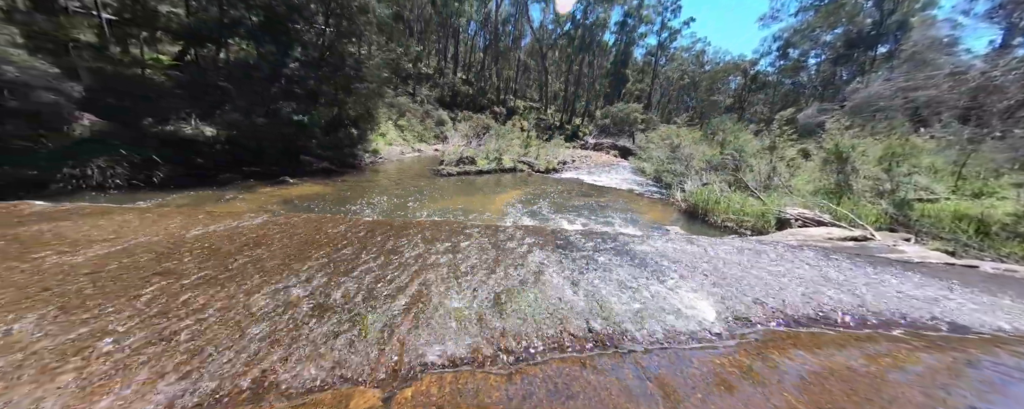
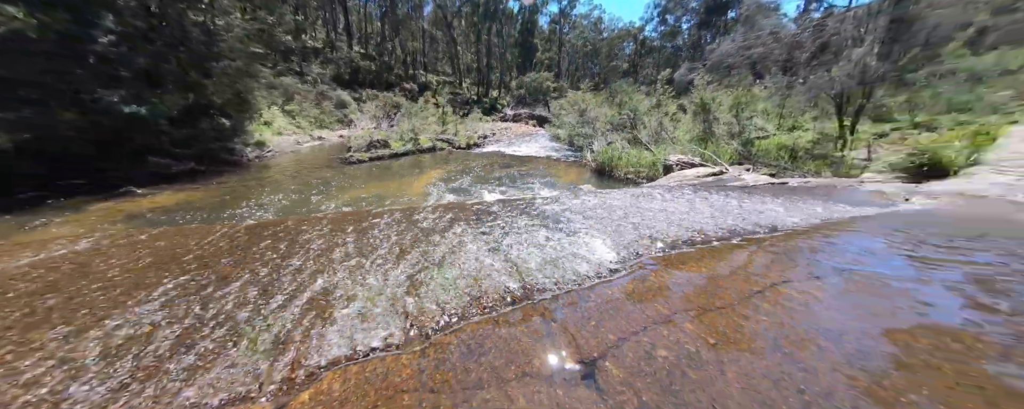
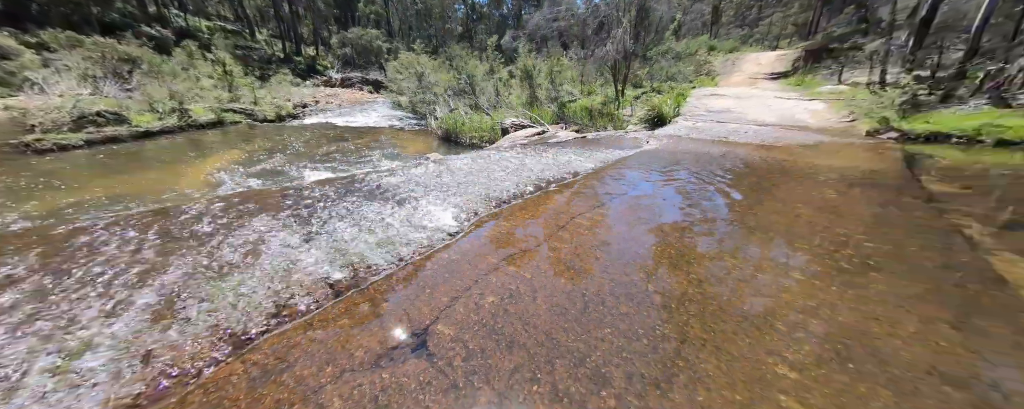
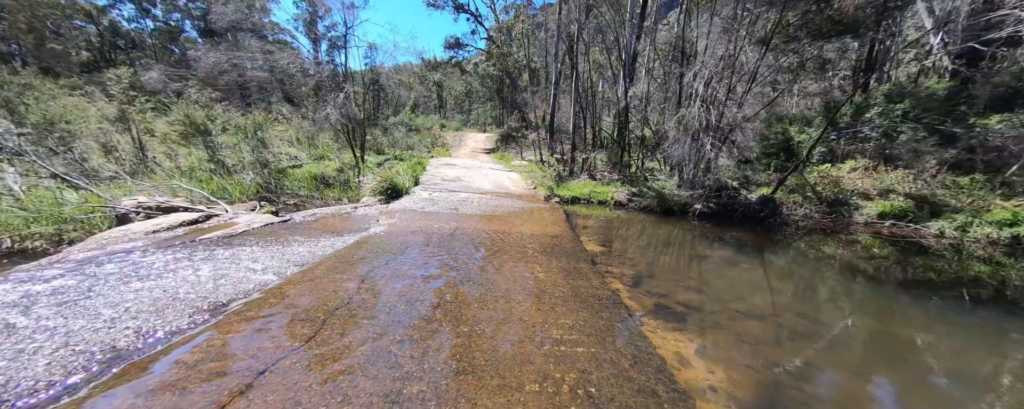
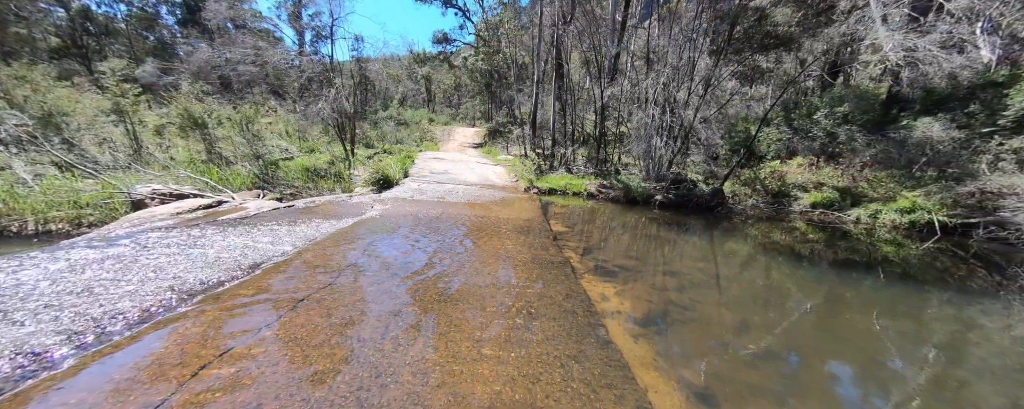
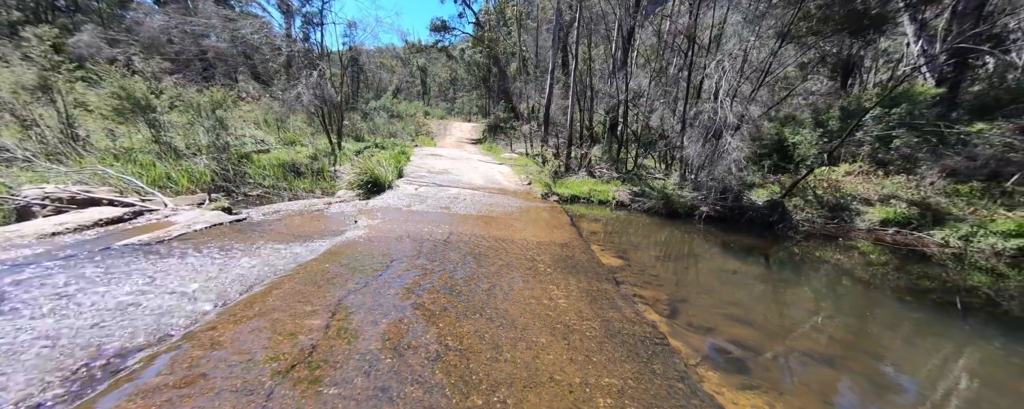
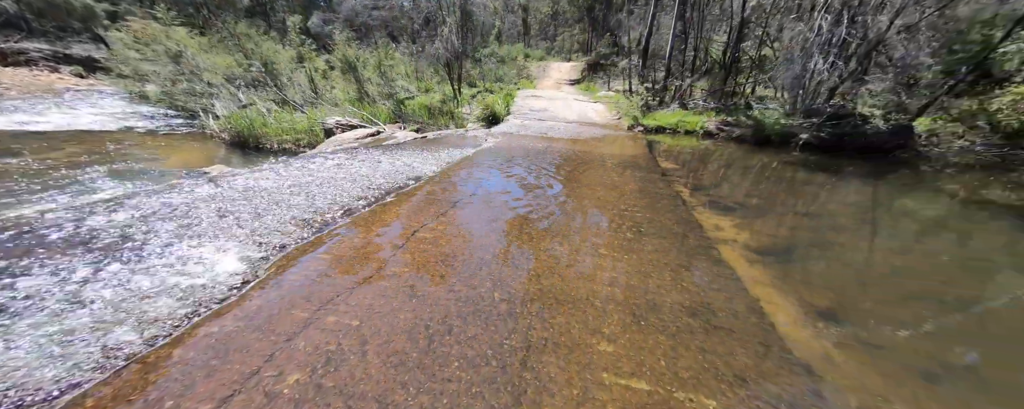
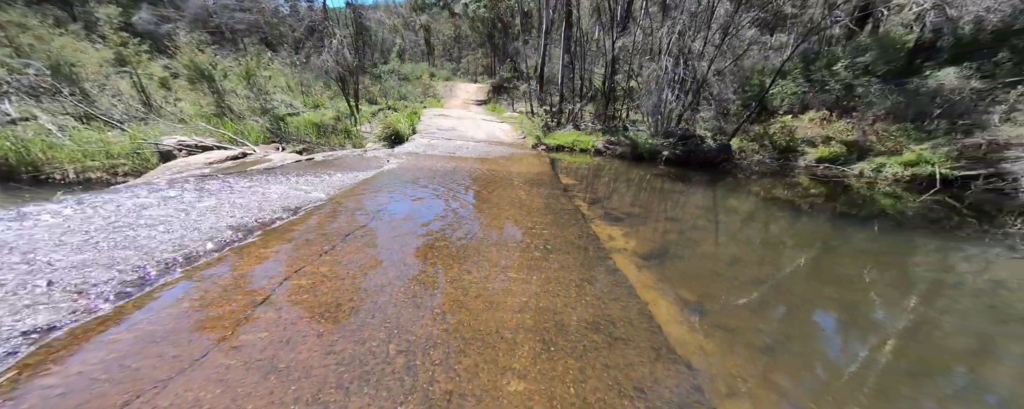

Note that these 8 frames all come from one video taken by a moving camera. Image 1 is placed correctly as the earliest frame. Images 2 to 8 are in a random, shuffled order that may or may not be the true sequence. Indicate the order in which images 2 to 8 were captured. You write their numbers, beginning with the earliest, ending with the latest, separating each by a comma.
2, 3, 7, 8, 5, 4, 6
